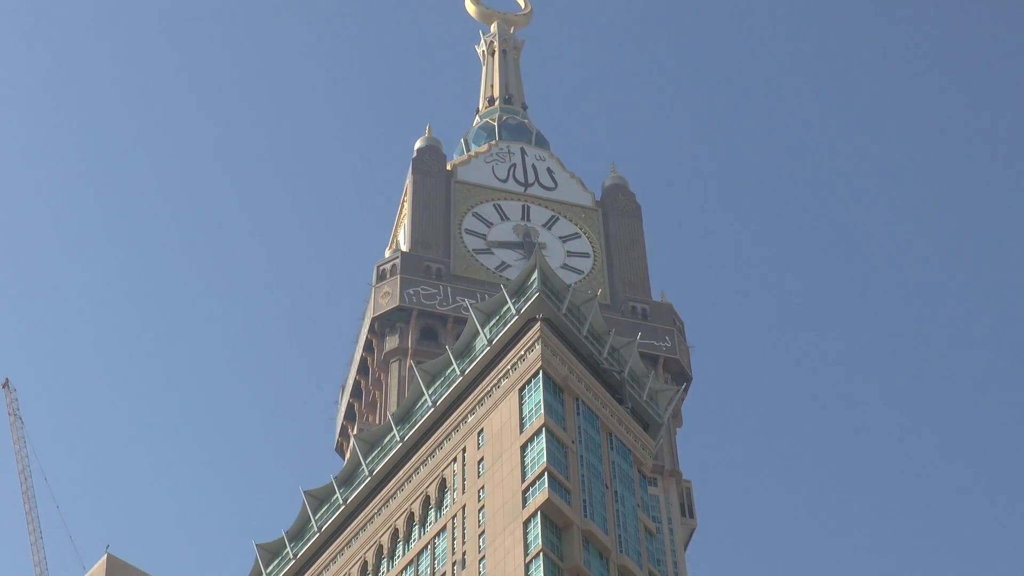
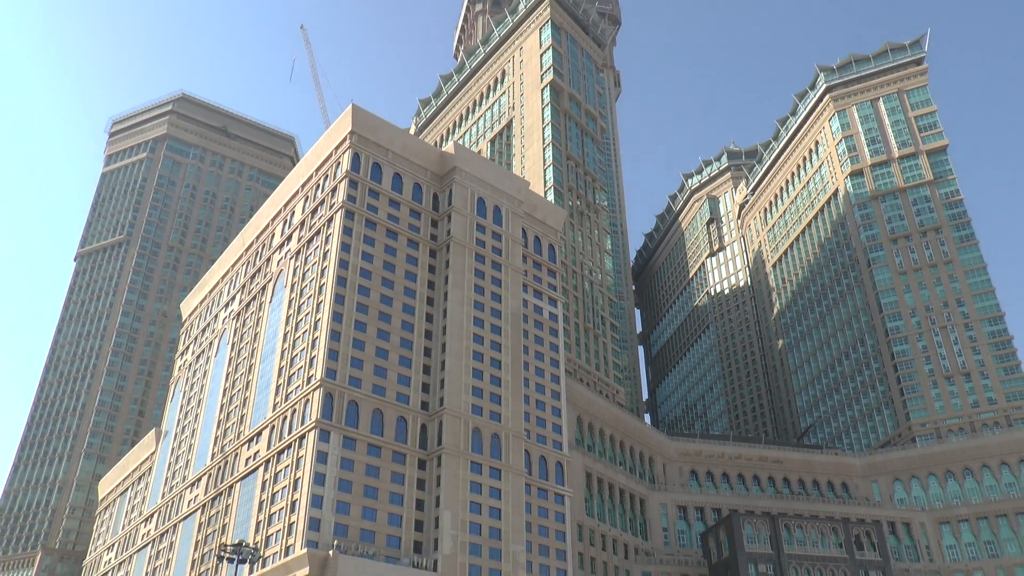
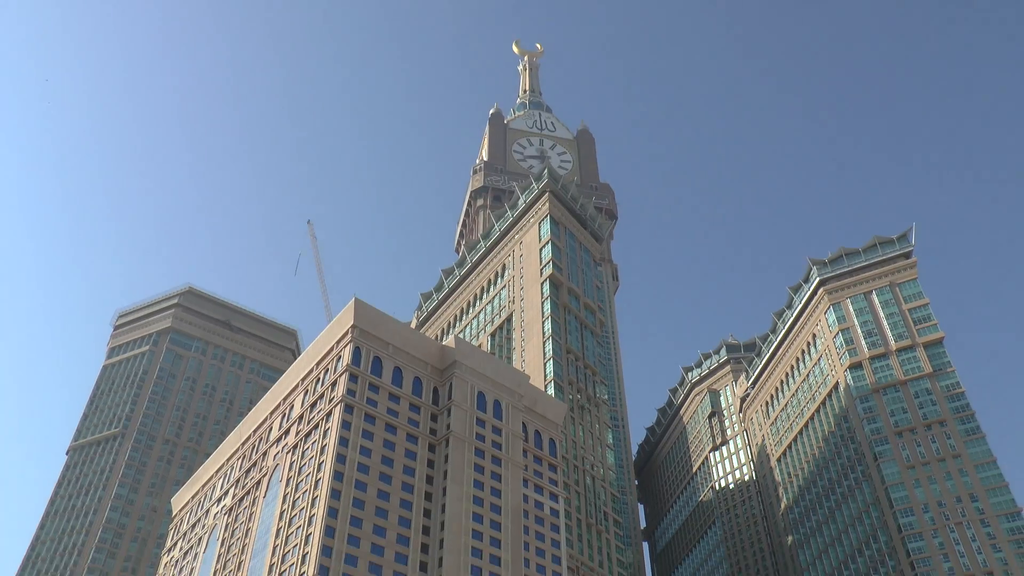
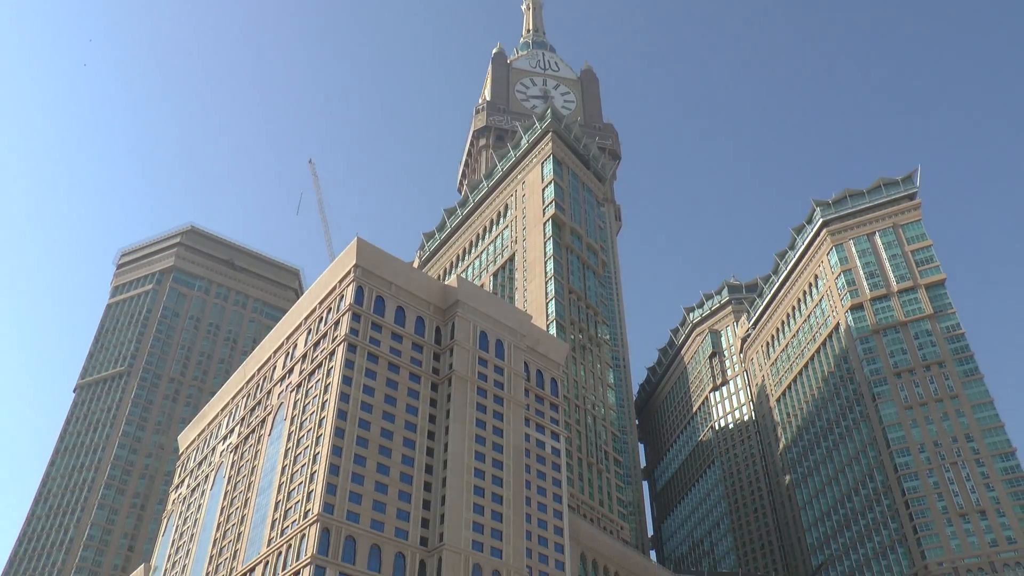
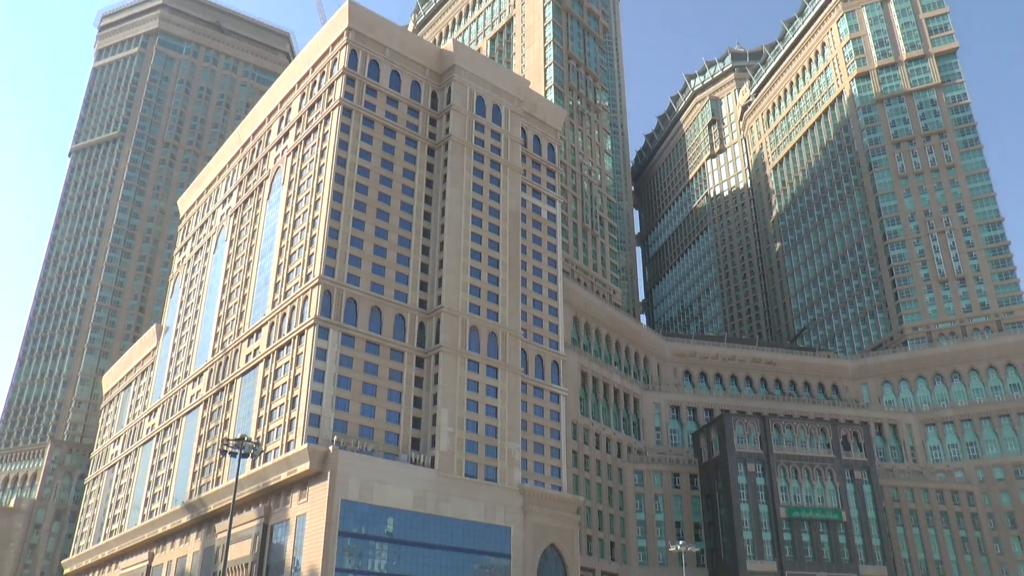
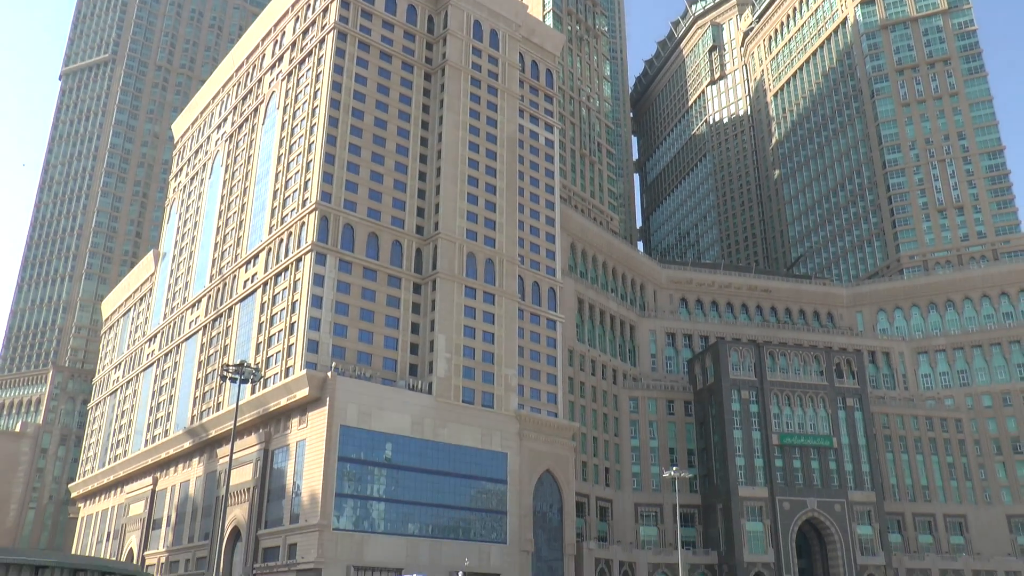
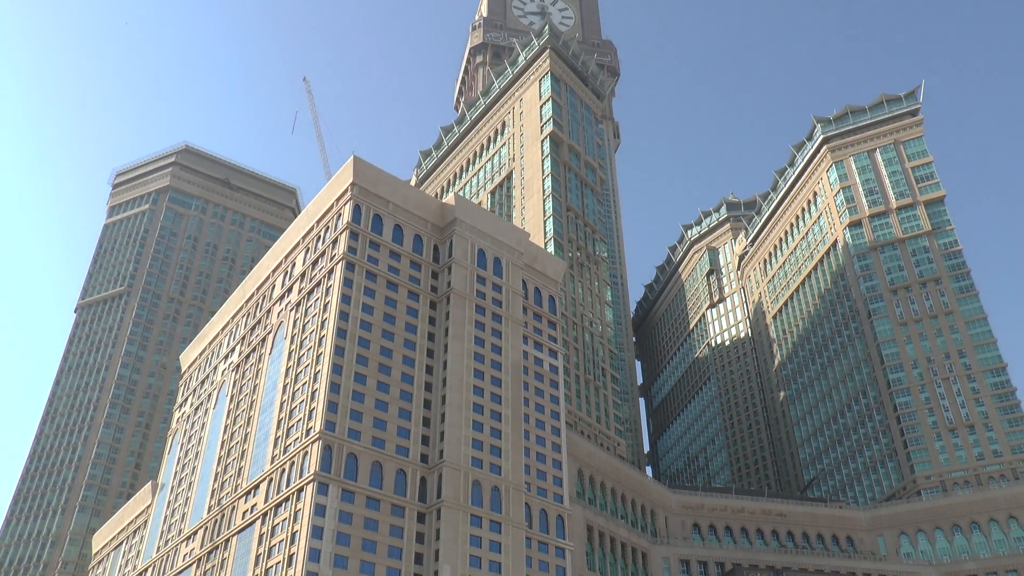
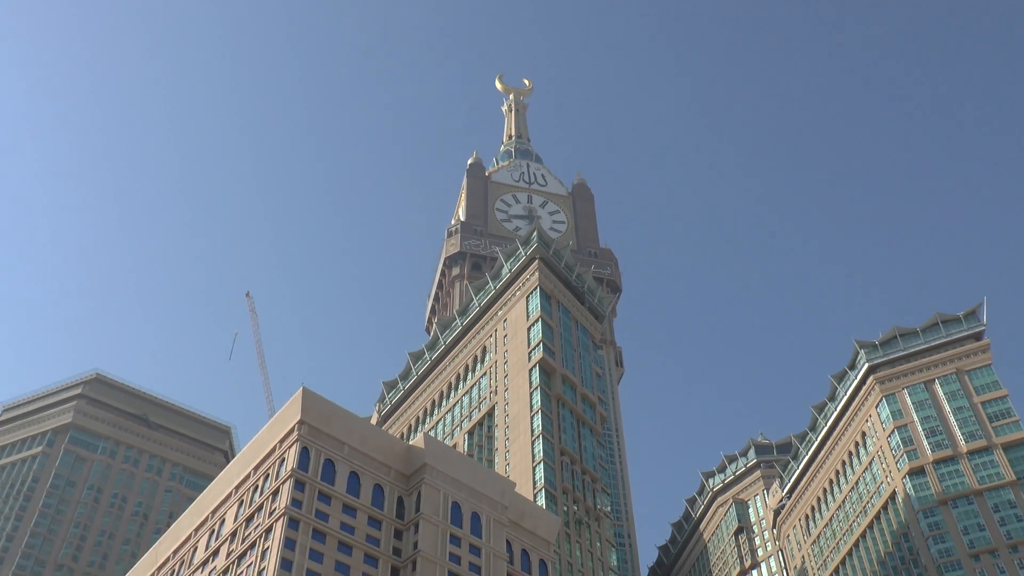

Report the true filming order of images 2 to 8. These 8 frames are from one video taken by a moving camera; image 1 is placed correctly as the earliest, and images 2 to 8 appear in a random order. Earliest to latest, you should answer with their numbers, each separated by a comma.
8, 3, 4, 7, 2, 5, 6
